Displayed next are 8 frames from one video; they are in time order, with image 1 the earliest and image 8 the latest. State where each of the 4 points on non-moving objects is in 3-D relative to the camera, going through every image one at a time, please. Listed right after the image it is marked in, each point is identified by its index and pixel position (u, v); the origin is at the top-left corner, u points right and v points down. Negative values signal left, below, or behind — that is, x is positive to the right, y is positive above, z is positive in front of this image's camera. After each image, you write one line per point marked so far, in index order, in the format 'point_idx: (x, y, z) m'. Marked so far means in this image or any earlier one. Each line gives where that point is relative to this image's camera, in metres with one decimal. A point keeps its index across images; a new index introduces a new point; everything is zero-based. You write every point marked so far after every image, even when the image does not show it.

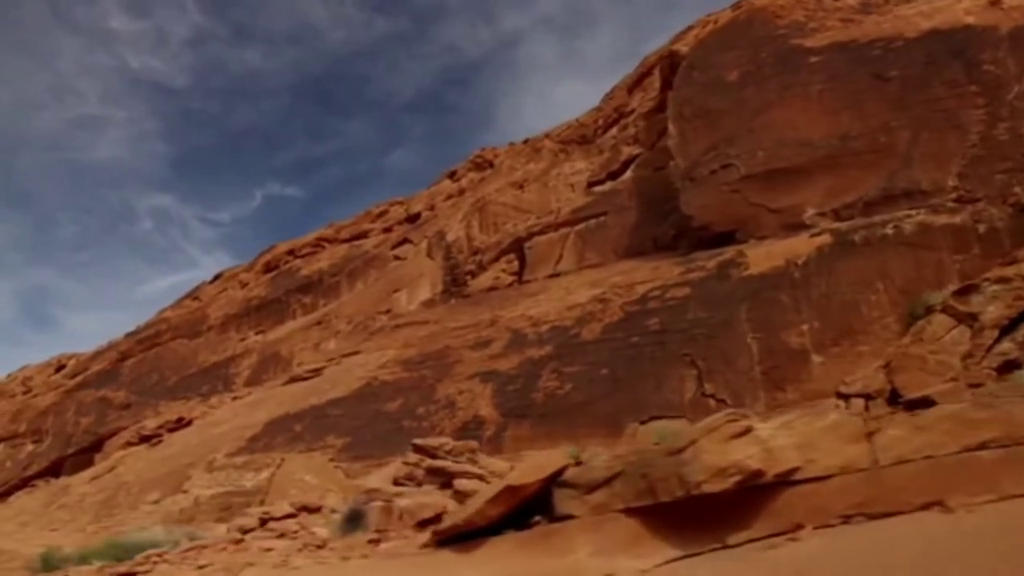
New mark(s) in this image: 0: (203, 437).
0: (-7.8, -3.7, +16.8) m
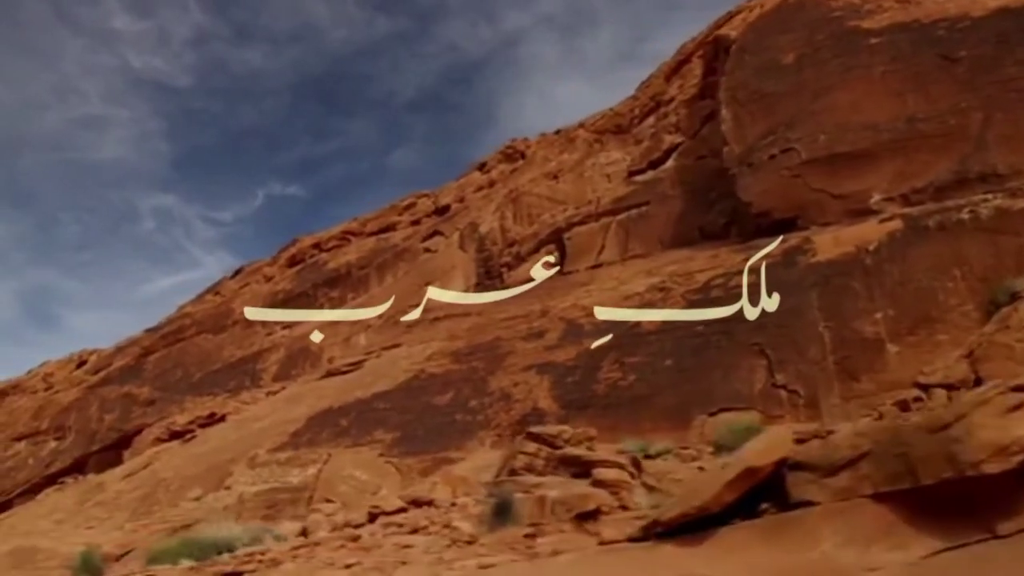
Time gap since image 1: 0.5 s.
0: (-6.6, -3.5, +16.3) m
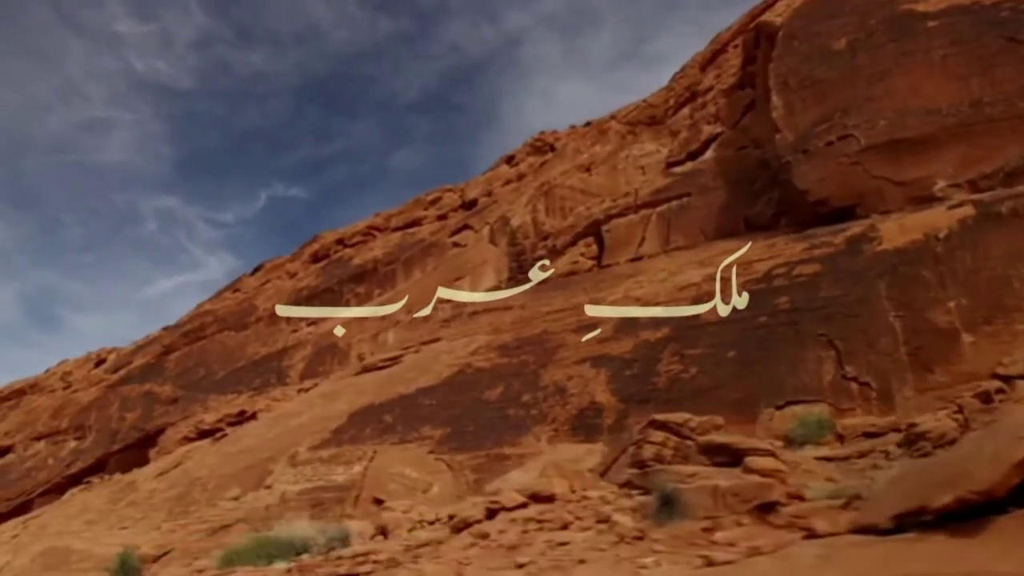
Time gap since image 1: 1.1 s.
0: (-5.5, -3.3, +15.9) m
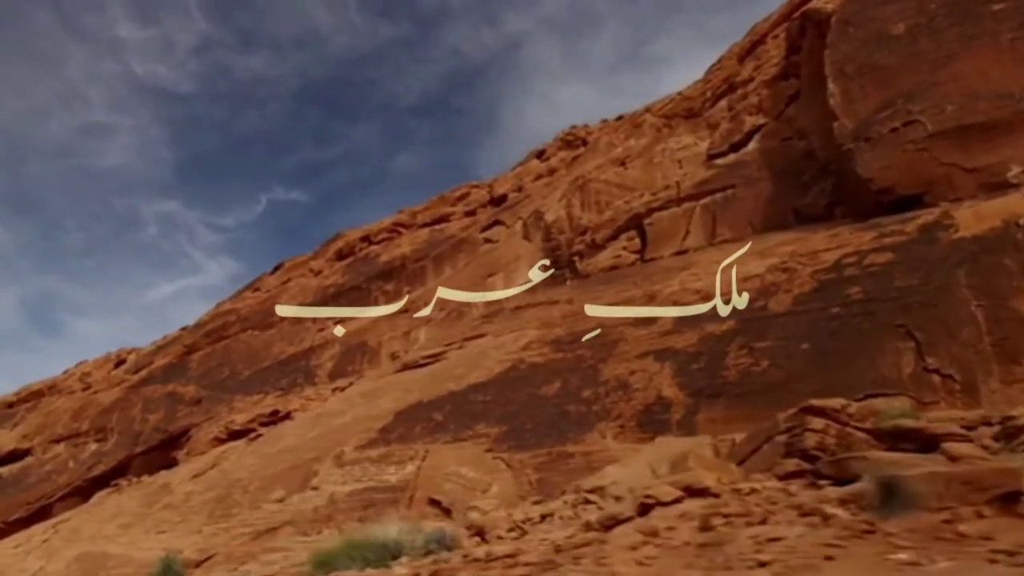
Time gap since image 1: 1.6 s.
0: (-4.4, -3.2, +15.3) m
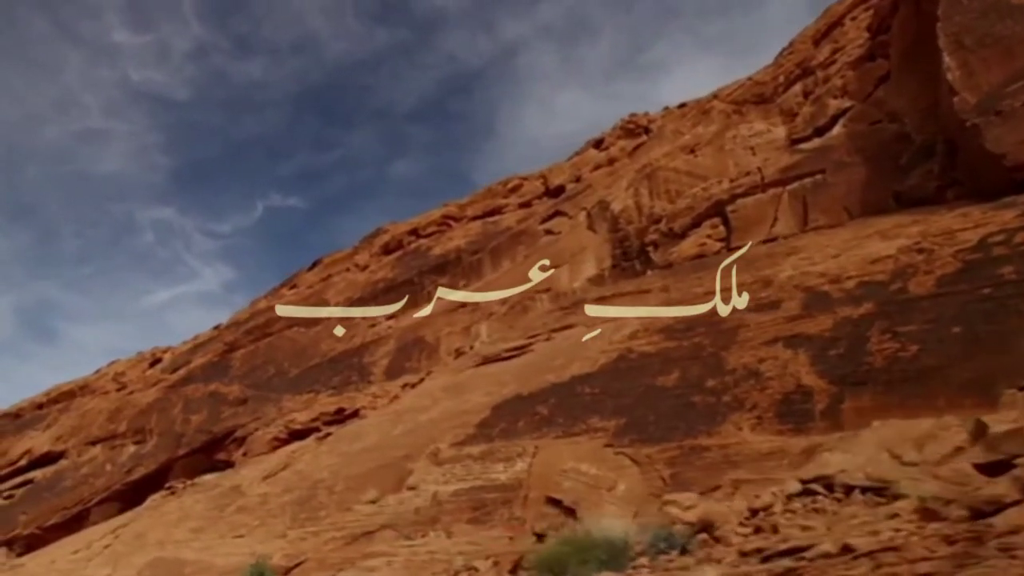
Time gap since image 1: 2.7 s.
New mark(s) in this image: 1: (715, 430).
0: (-2.3, -2.9, +14.3) m
1: (+3.4, -2.4, +11.2) m
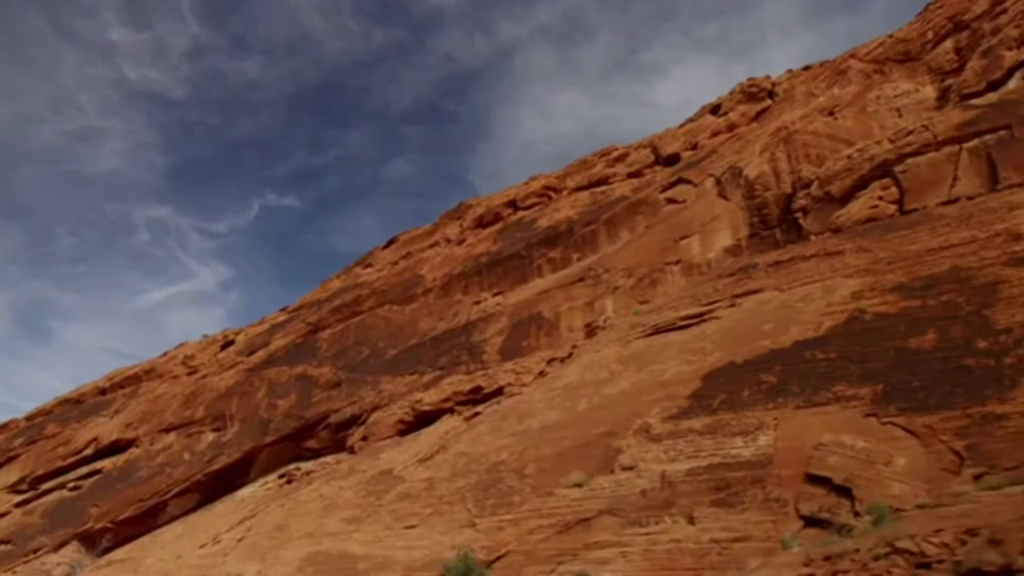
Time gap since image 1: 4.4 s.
0: (+1.3, -2.1, +12.6) m
1: (+7.1, -1.5, +9.6) m
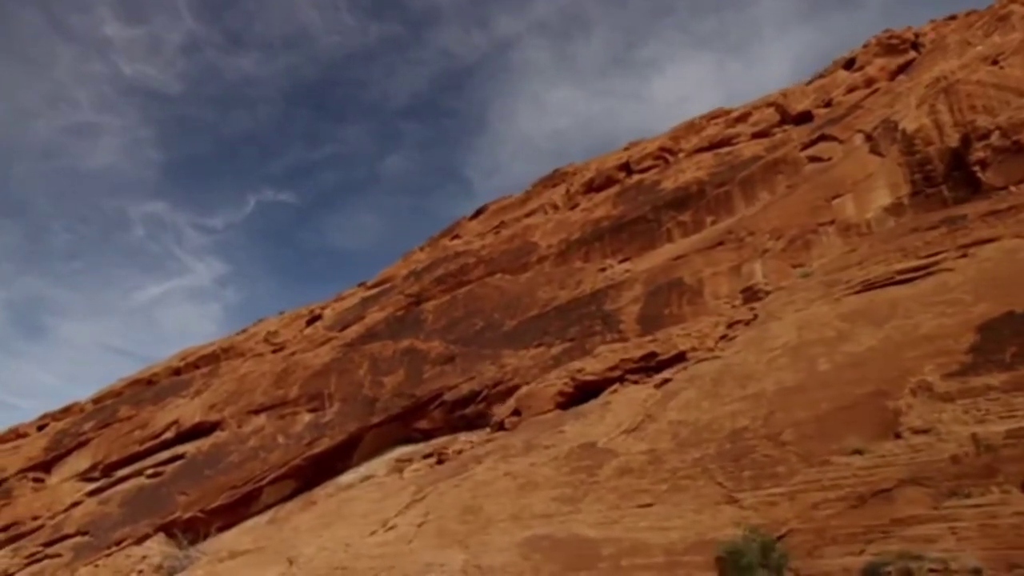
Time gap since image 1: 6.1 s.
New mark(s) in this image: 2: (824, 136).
0: (+5.0, -1.1, +11.0) m
1: (+10.8, -0.6, +8.1) m
2: (+8.6, +4.2, +18.7) m
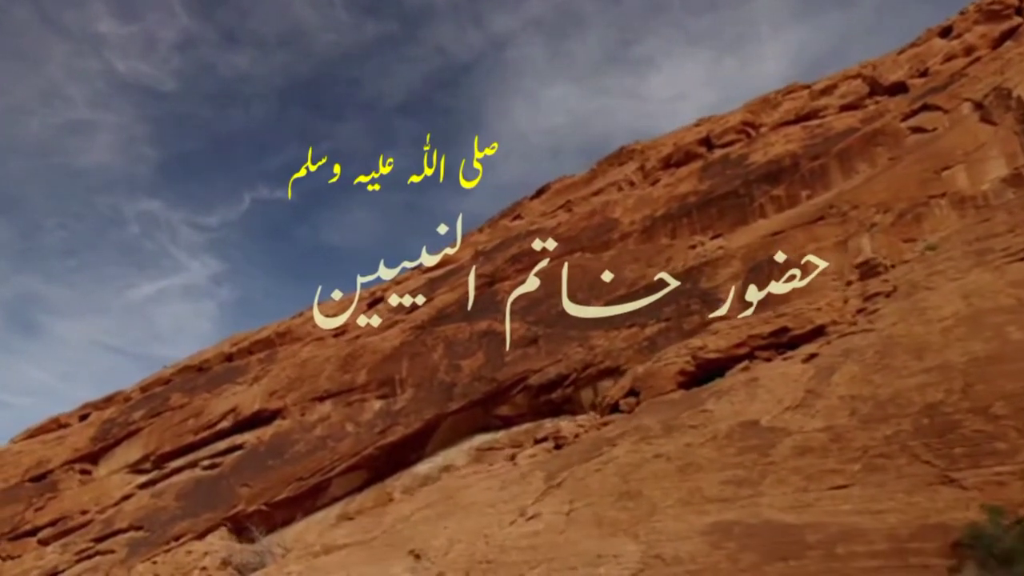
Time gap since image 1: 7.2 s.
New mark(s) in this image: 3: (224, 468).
0: (+7.3, -0.6, +10.0) m
1: (+13.1, -0.1, +7.1) m
2: (+10.9, +4.8, +17.7) m
3: (-7.8, -4.9, +18.3) m
